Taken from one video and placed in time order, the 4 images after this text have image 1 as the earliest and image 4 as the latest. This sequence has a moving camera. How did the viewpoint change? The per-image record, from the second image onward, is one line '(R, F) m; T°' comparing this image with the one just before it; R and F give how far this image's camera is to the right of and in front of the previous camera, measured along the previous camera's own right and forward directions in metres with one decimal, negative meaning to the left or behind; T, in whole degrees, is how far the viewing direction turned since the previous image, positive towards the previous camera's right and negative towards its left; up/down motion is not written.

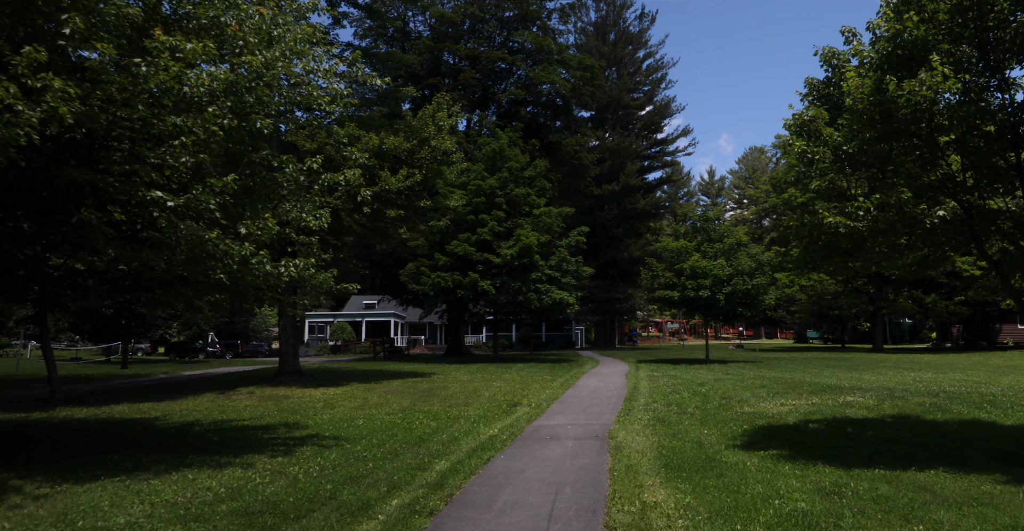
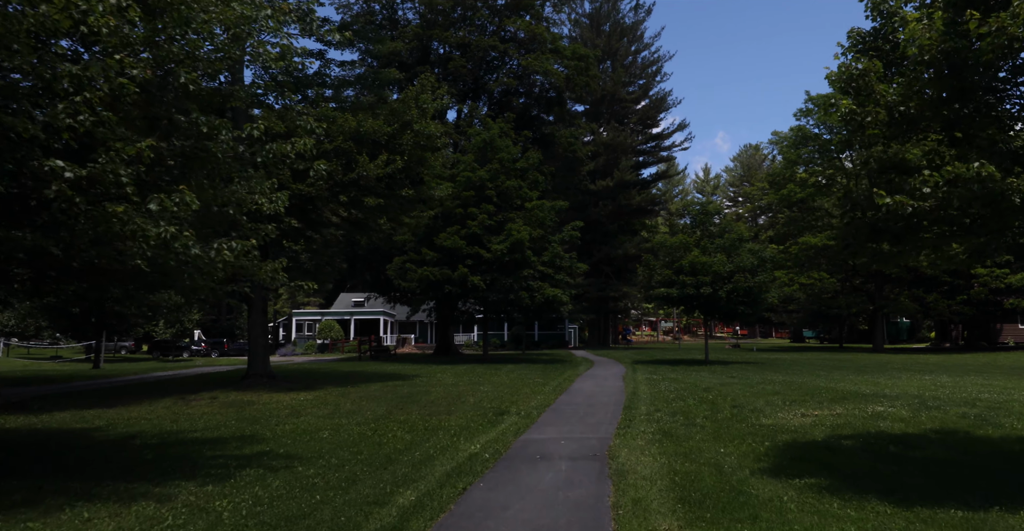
(+0.1, +1.6) m; 0°
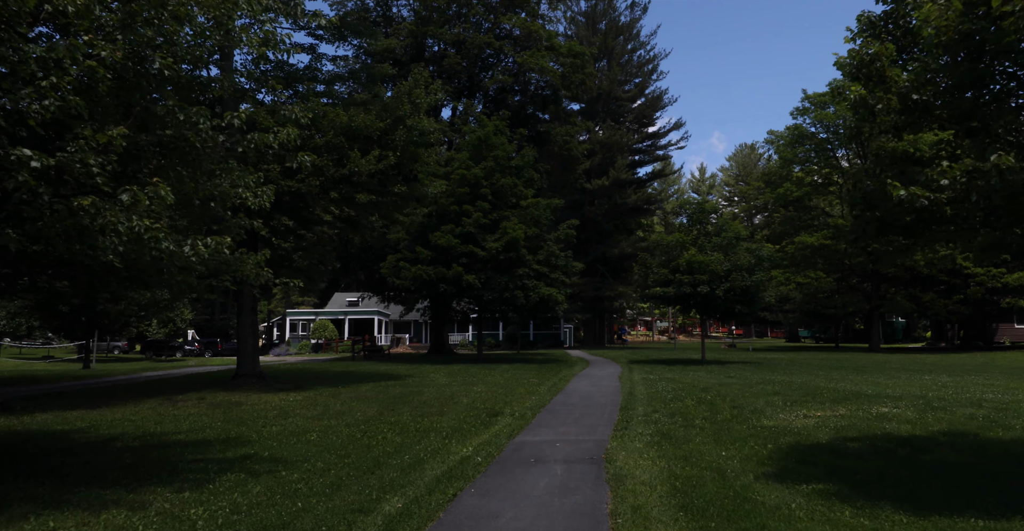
(0.0, +0.4) m; 0°
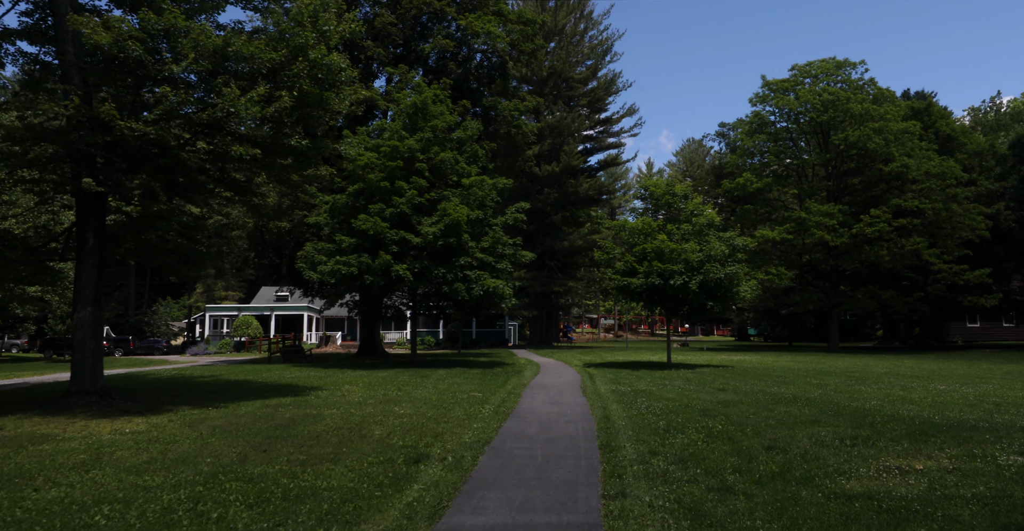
(+0.1, +4.5) m; +4°
